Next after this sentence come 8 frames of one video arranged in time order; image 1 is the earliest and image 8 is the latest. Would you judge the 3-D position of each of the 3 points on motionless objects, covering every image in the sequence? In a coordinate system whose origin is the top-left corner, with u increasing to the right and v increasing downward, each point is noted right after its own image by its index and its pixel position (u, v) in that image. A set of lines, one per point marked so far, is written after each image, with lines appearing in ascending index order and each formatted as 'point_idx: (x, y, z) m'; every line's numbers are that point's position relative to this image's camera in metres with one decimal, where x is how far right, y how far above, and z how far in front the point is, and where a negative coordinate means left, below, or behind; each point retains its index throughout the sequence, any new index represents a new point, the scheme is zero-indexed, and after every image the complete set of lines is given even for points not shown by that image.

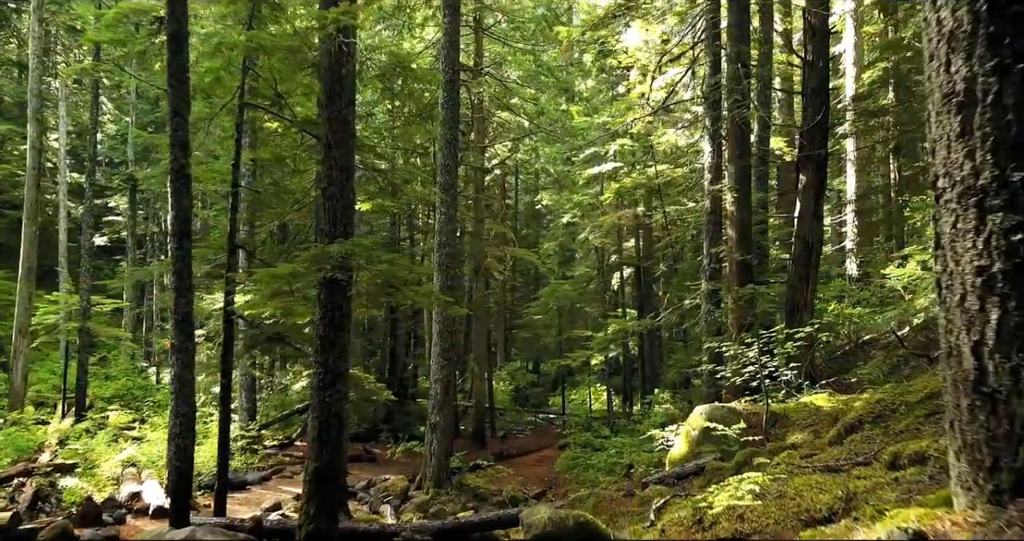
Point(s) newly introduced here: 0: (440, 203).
0: (-1.3, +1.2, +13.4) m
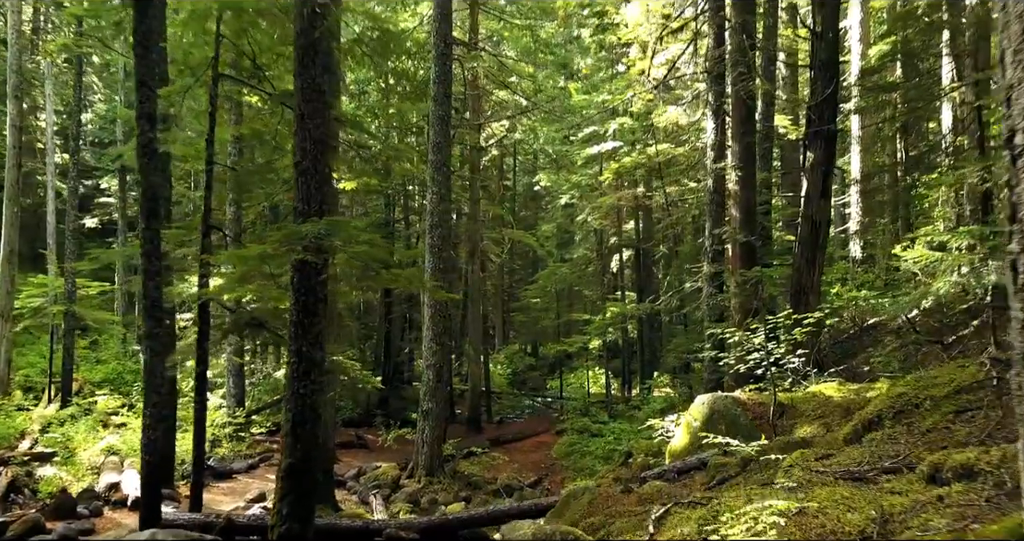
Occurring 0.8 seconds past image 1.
0: (-1.4, +1.6, +12.9) m
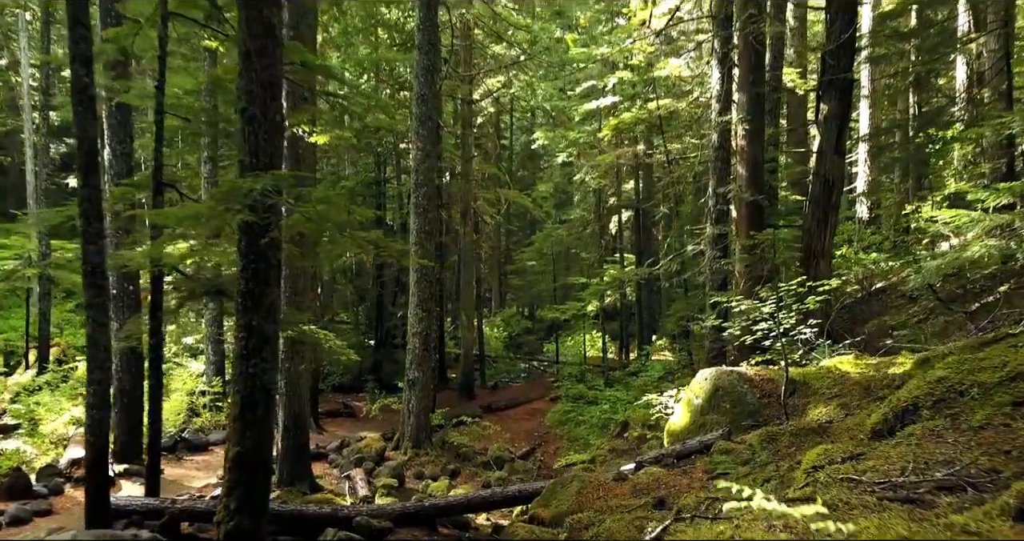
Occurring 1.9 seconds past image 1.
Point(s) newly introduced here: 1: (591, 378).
0: (-1.6, +2.2, +12.1) m
1: (+2.0, -2.7, +18.3) m
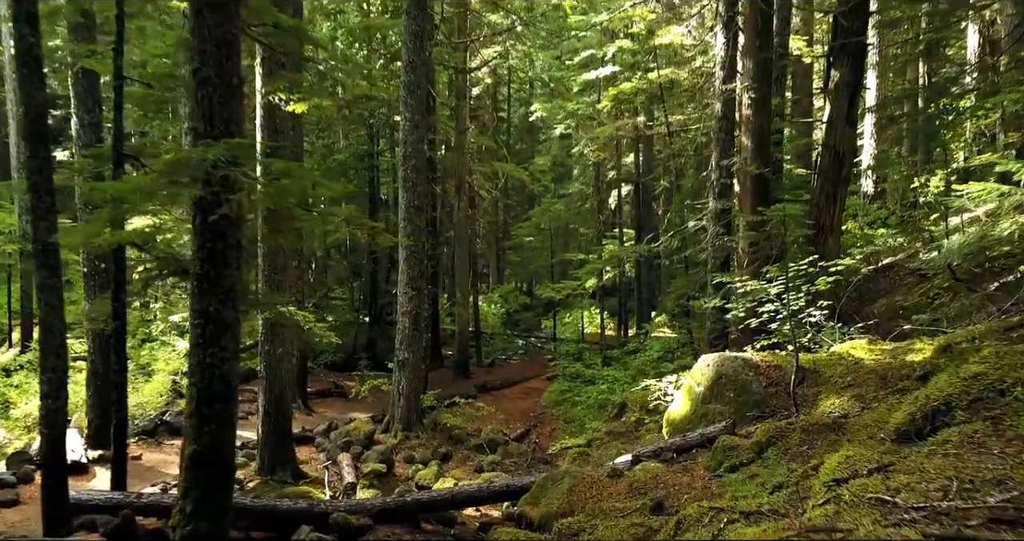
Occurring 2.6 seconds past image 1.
0: (-1.7, +2.6, +11.5) m
1: (+1.9, -2.1, +17.9) m
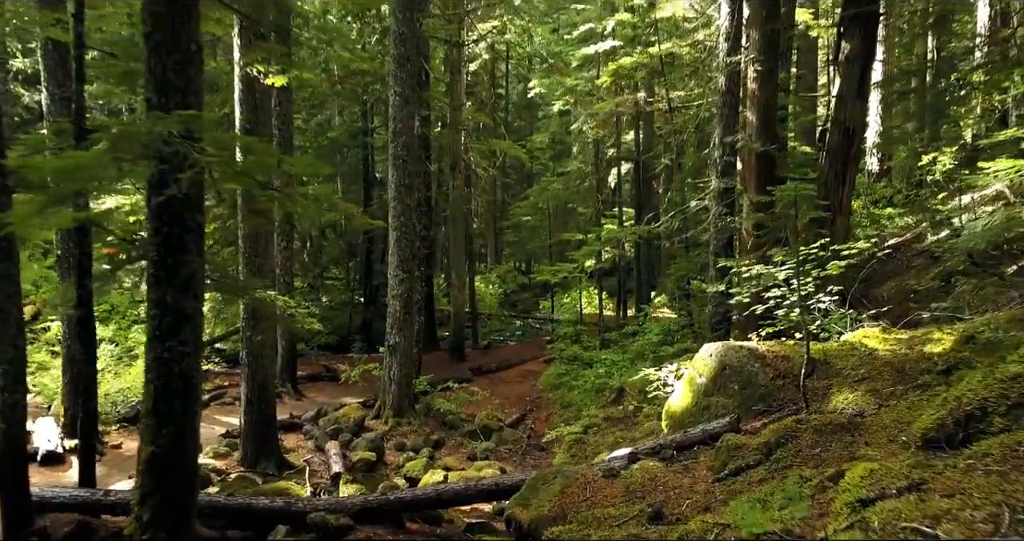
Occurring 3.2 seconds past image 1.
0: (-1.8, +2.8, +11.0) m
1: (+1.8, -1.6, +17.6) m
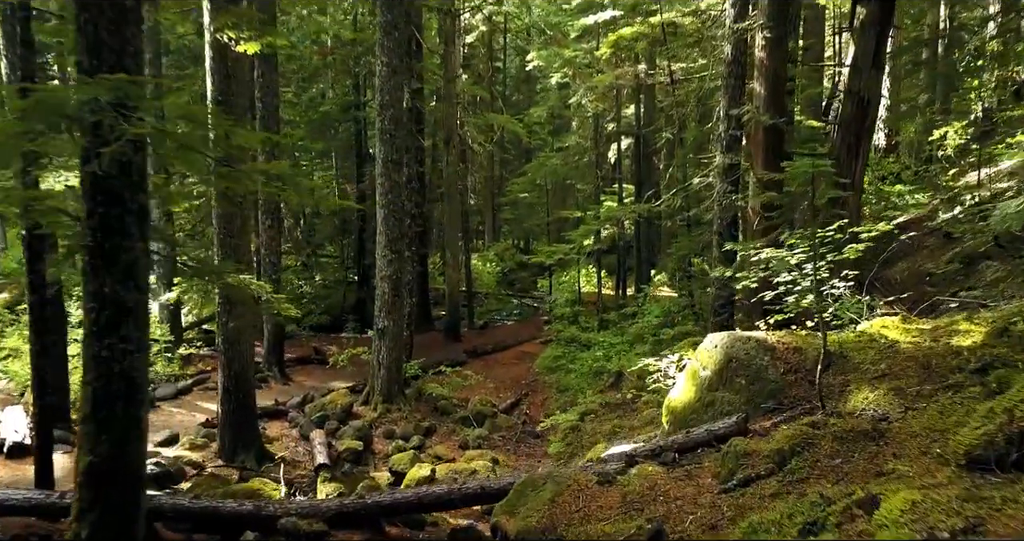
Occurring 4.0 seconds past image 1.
0: (-1.8, +3.1, +10.5) m
1: (+1.7, -1.1, +17.1) m
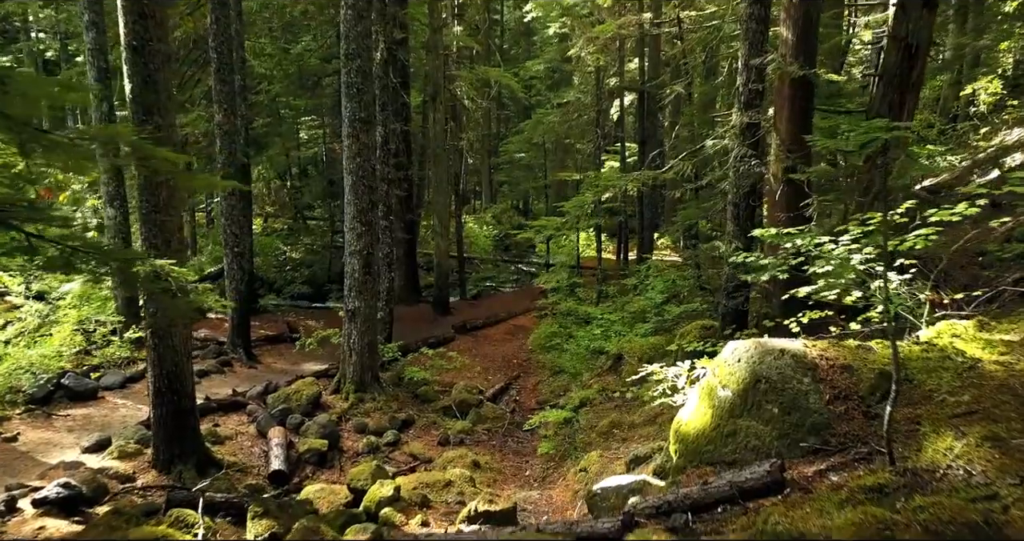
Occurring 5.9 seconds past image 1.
0: (-2.0, +3.5, +9.1) m
1: (+1.6, -0.4, +16.0) m
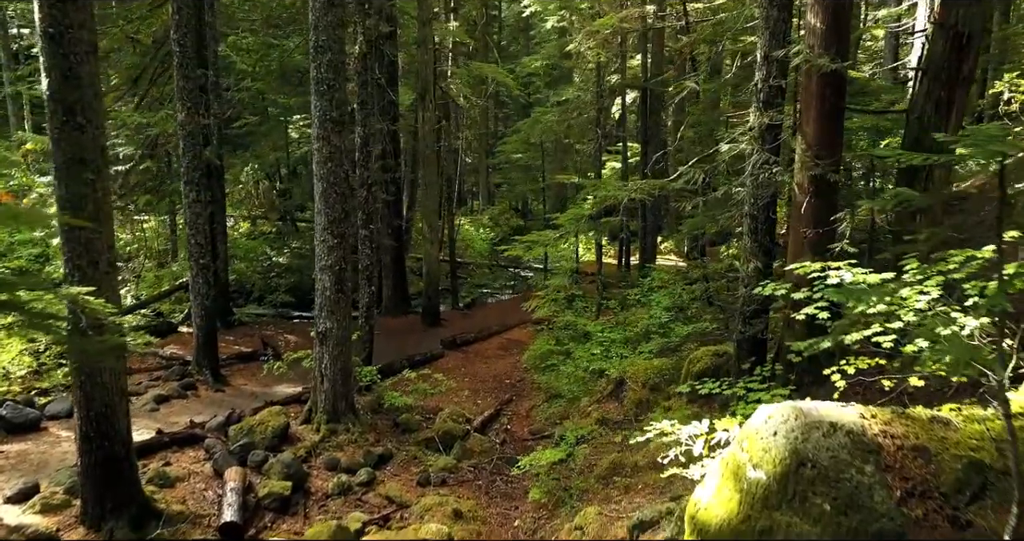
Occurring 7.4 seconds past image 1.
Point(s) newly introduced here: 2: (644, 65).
0: (-2.1, +3.3, +8.1) m
1: (+1.4, -0.6, +15.0) m
2: (+3.0, +4.6, +16.4) m
